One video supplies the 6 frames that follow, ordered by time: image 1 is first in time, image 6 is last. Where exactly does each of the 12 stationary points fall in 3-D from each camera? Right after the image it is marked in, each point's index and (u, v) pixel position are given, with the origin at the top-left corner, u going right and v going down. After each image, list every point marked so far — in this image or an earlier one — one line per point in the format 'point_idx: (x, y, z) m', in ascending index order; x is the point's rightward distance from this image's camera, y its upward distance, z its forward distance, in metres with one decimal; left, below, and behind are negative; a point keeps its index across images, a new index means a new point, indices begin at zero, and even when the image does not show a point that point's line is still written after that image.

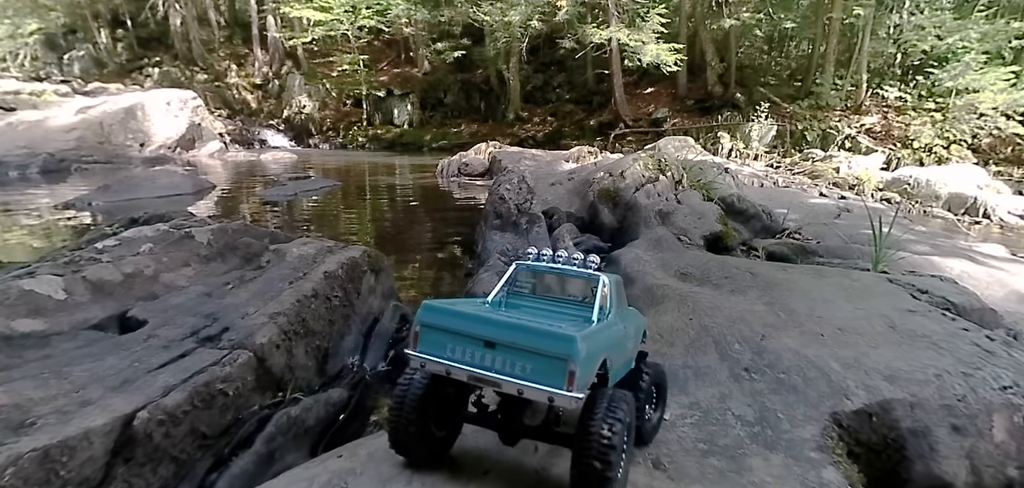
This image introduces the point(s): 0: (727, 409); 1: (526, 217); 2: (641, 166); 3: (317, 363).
0: (+1.8, -1.3, +4.1) m
1: (+0.4, +0.7, +11.9) m
2: (+3.9, +2.4, +15.0) m
3: (-2.2, -1.3, +5.6) m
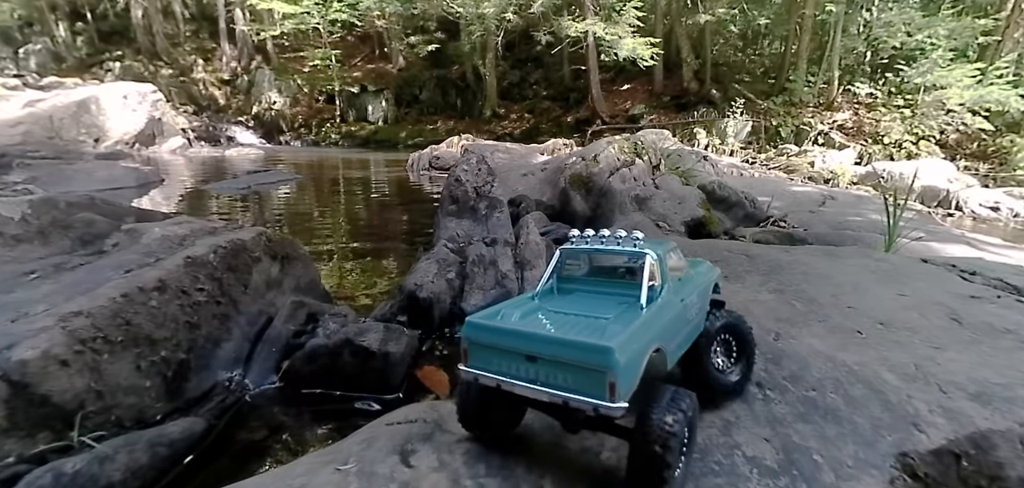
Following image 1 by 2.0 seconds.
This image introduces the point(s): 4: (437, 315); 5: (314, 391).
0: (+1.2, -1.1, +2.7) m
1: (-0.5, +0.9, +10.4) m
2: (+2.9, +2.7, +13.7) m
3: (-2.8, -1.1, +4.0) m
4: (-0.9, -0.9, +5.9) m
5: (-1.9, -1.4, +4.8) m
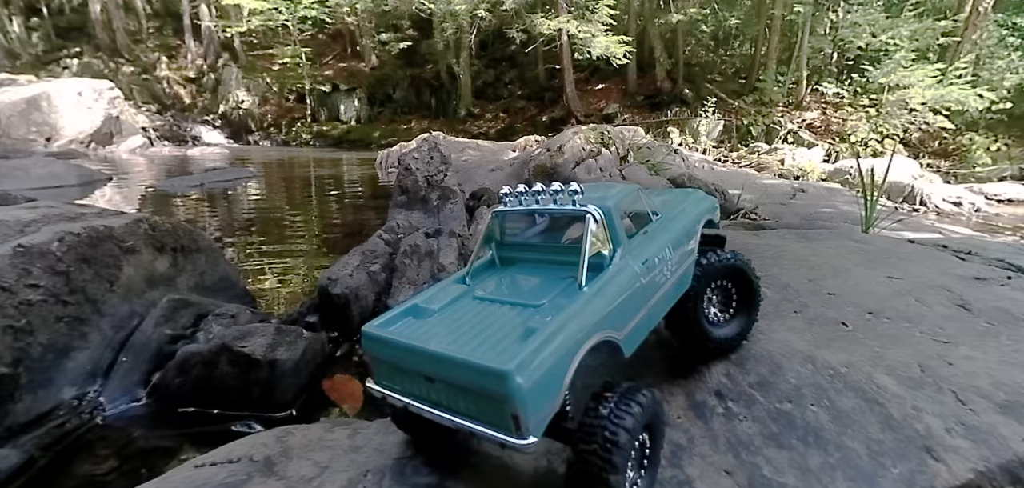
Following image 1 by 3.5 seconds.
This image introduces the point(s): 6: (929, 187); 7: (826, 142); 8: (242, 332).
0: (+0.7, -0.9, +1.9) m
1: (-1.4, +1.0, +9.5) m
2: (+1.8, +2.8, +13.0) m
3: (-3.4, -1.0, +3.0) m
4: (-1.6, -0.7, +5.0) m
5: (-2.6, -1.3, +3.9) m
6: (+10.1, +1.3, +12.0) m
7: (+11.2, +3.7, +17.5) m
8: (-2.2, -0.7, +4.0) m
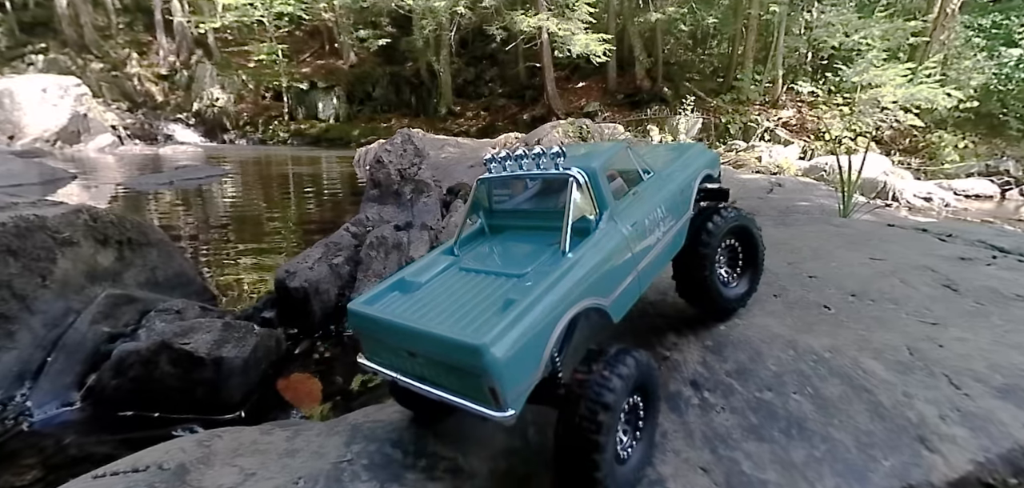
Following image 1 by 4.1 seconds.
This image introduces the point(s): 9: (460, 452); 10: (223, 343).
0: (+0.5, -0.8, +1.7) m
1: (-1.9, +1.1, +9.2) m
2: (+1.2, +2.9, +12.8) m
3: (-3.7, -0.9, +2.7) m
4: (-1.9, -0.6, +4.7) m
5: (-2.8, -1.2, +3.6) m
6: (+9.5, +1.5, +12.1) m
7: (+10.4, +3.9, +17.7) m
8: (-2.4, -0.6, +3.7) m
9: (-0.2, -0.9, +2.1) m
10: (-2.1, -0.7, +3.6) m
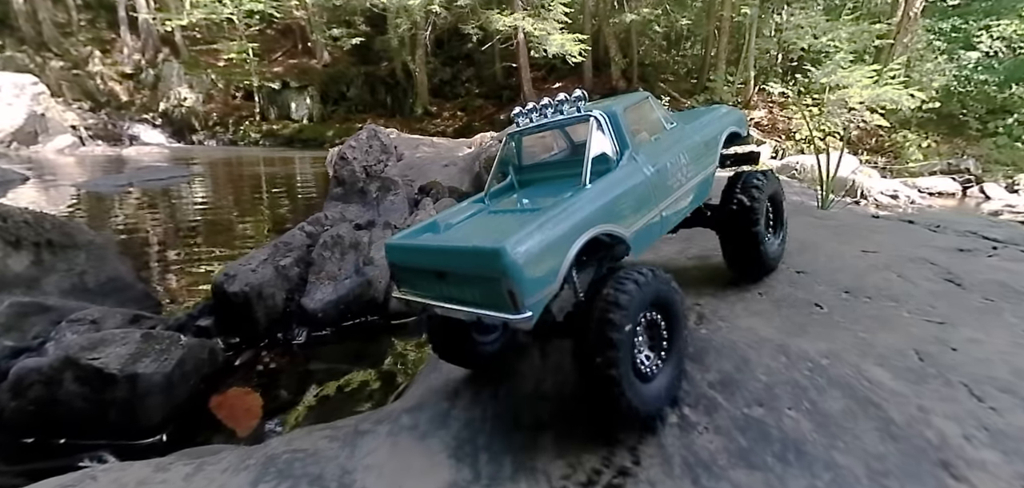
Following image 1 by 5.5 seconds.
0: (+0.3, -0.8, +1.4) m
1: (-2.4, +1.1, +8.8) m
2: (+0.5, +3.0, +12.5) m
3: (-3.9, -0.9, +2.1) m
4: (-2.2, -0.6, +4.3) m
5: (-3.1, -1.2, +3.1) m
6: (+8.9, +1.6, +12.1) m
7: (+9.5, +4.0, +17.8) m
8: (-2.7, -0.6, +3.2) m
9: (-0.4, -0.8, +1.7) m
10: (-2.4, -0.7, +3.2) m
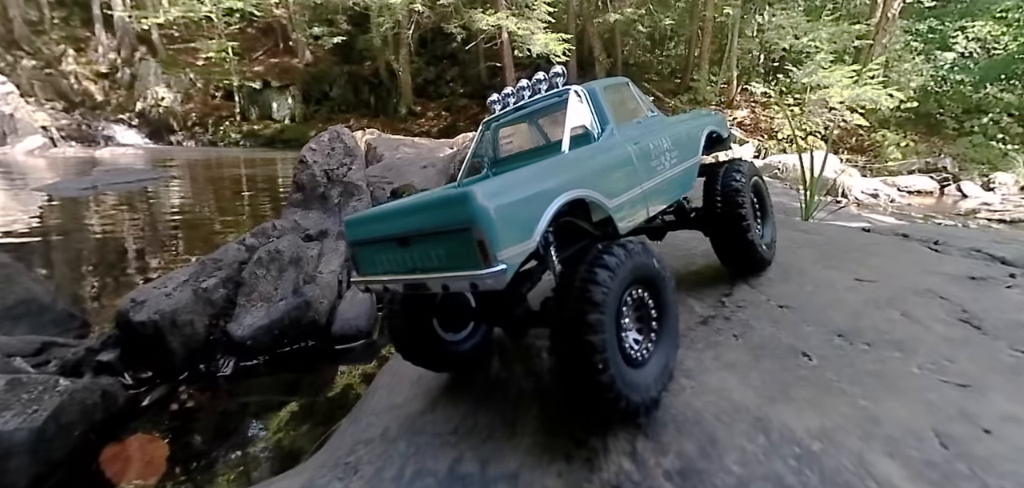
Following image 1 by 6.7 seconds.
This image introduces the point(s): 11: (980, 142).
0: (0.0, -0.9, +0.9) m
1: (-2.9, +1.0, +8.2) m
2: (-0.1, +2.8, +12.0) m
3: (-4.2, -1.1, +1.6) m
4: (-2.6, -0.8, +3.8) m
5: (-3.4, -1.4, +2.5) m
6: (+8.3, +1.6, +11.9) m
7: (+8.8, +3.9, +17.5) m
8: (-3.0, -0.8, +2.7) m
9: (-0.7, -1.0, +1.2) m
10: (-2.7, -0.9, +2.6) m
11: (+12.6, +2.7, +13.1) m
